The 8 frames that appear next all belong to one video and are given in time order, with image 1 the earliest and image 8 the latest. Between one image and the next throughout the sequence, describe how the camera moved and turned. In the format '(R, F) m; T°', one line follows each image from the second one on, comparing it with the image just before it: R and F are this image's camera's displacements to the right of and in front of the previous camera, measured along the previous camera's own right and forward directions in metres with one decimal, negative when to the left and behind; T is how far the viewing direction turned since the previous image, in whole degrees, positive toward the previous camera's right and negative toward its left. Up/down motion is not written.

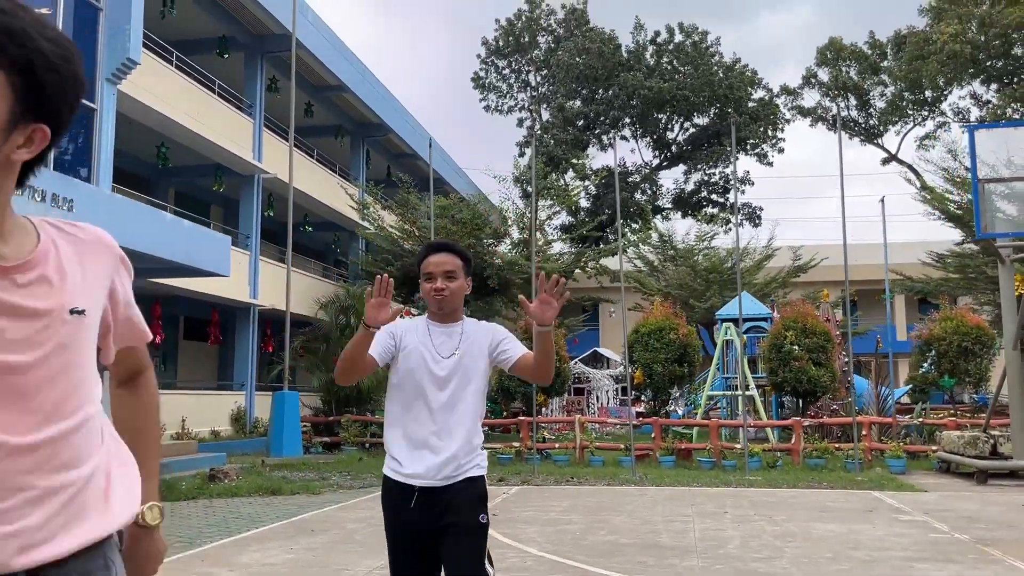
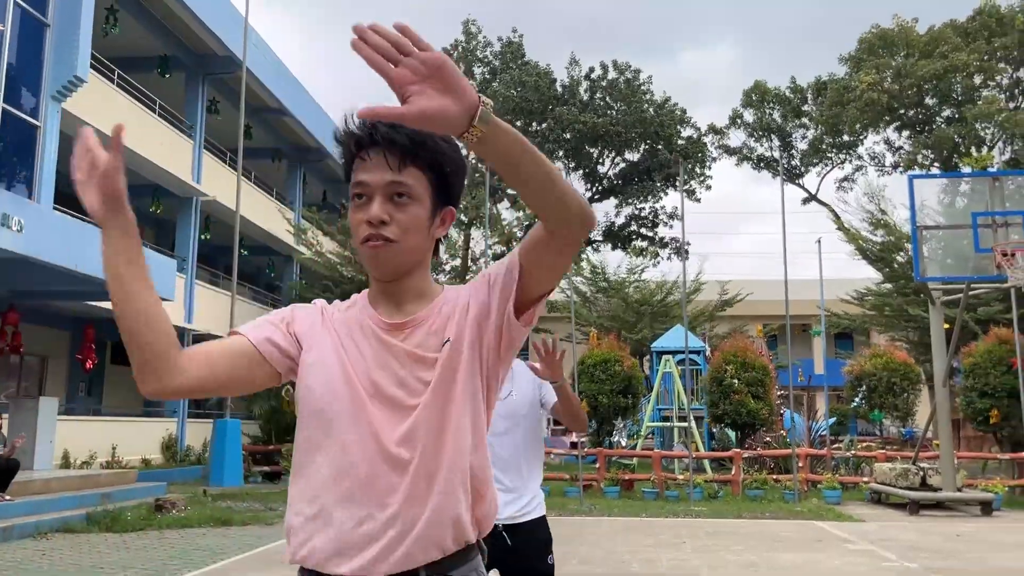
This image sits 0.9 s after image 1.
(-0.4, -0.1) m; +5°
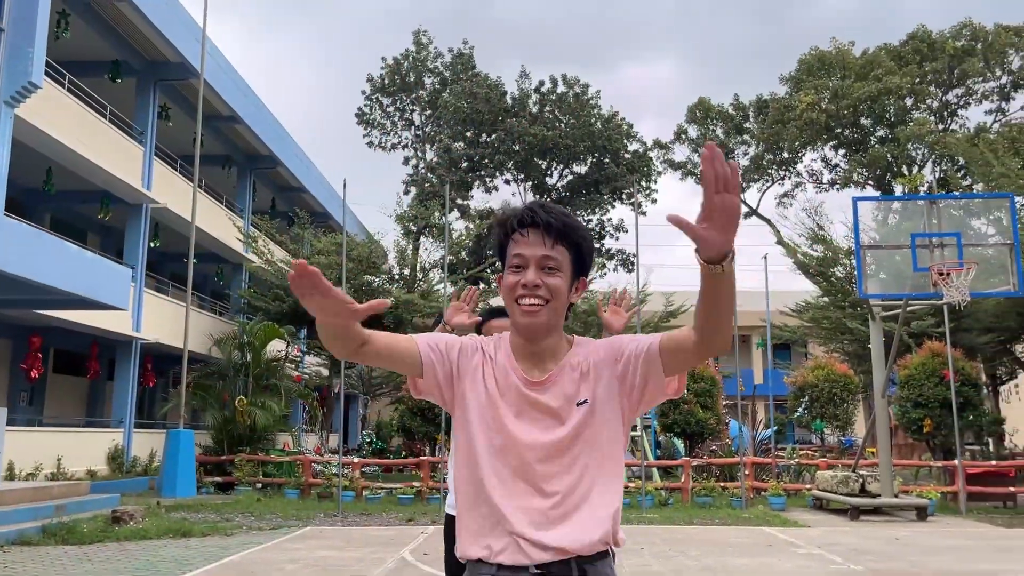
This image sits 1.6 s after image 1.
(-0.2, -0.2) m; +4°
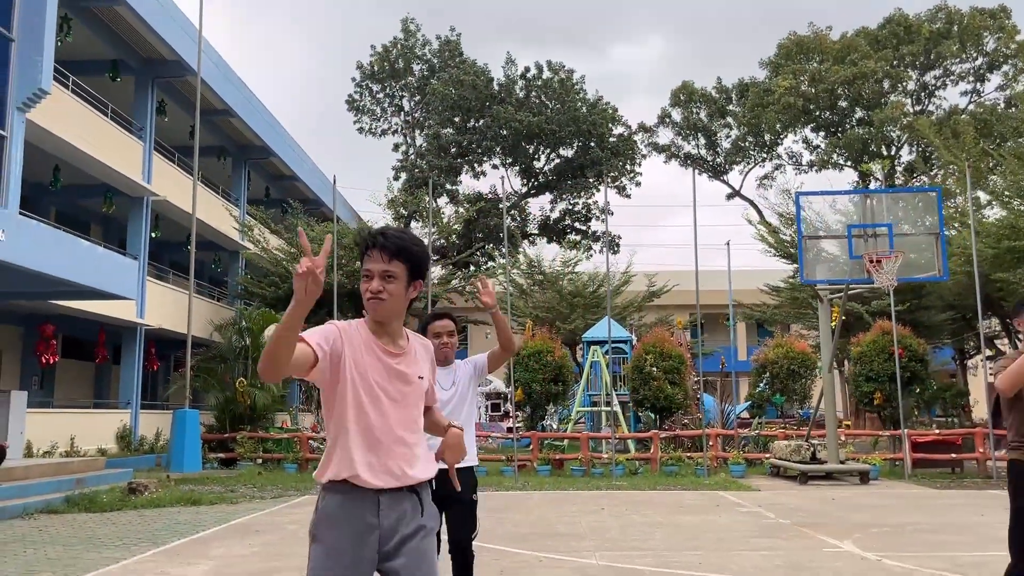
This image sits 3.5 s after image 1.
(+0.2, -1.0) m; 0°
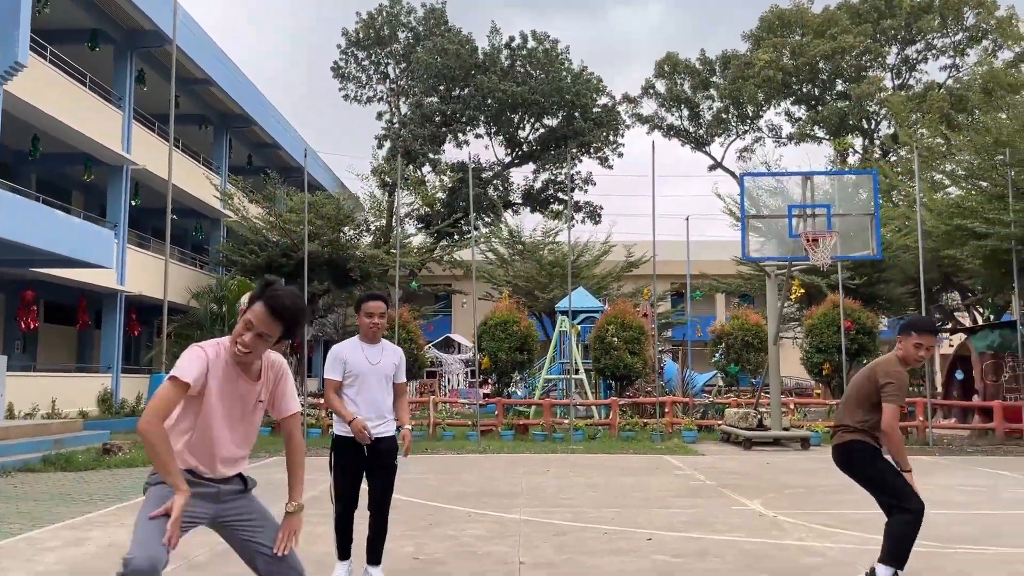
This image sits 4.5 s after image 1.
(+0.5, -0.5) m; +1°
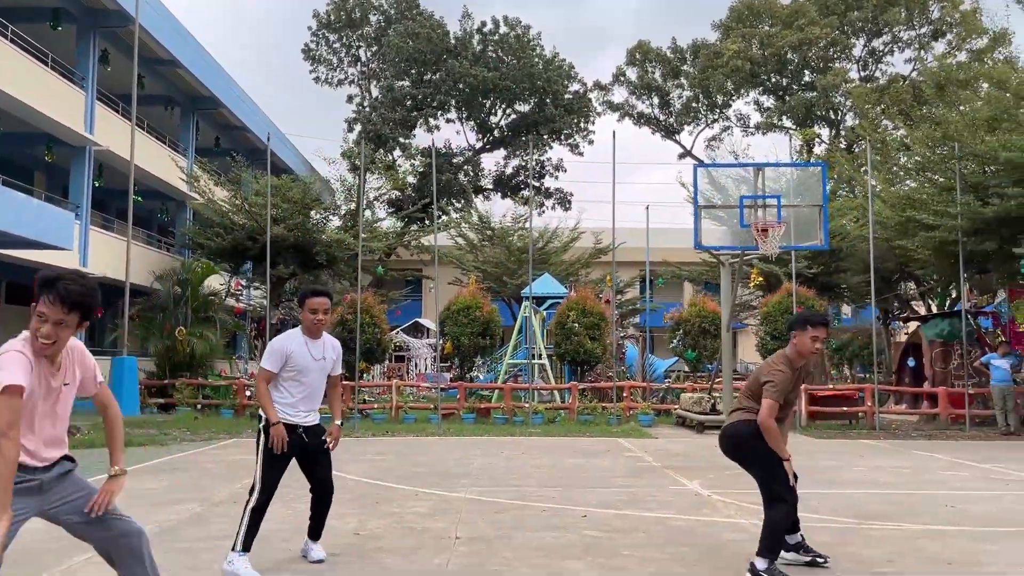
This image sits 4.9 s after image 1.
(+0.2, -0.2) m; +2°
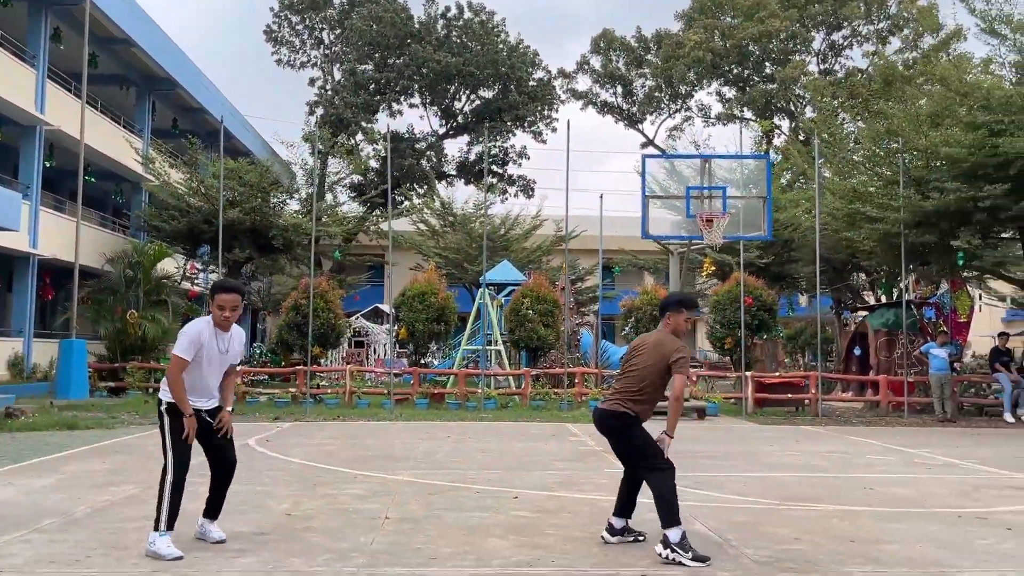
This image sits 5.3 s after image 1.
(+0.2, -0.1) m; +2°
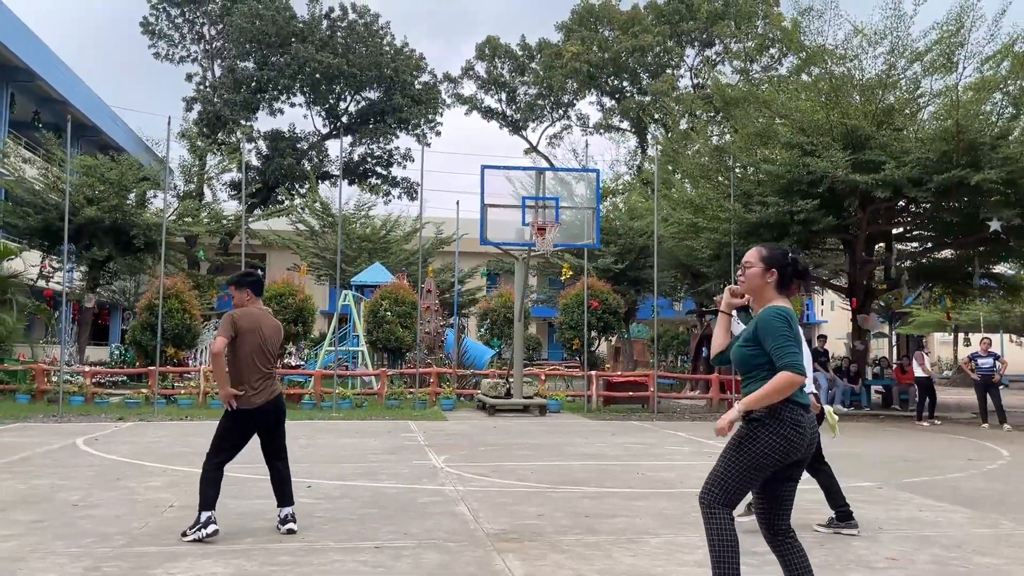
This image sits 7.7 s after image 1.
(+0.8, -0.5) m; +7°
